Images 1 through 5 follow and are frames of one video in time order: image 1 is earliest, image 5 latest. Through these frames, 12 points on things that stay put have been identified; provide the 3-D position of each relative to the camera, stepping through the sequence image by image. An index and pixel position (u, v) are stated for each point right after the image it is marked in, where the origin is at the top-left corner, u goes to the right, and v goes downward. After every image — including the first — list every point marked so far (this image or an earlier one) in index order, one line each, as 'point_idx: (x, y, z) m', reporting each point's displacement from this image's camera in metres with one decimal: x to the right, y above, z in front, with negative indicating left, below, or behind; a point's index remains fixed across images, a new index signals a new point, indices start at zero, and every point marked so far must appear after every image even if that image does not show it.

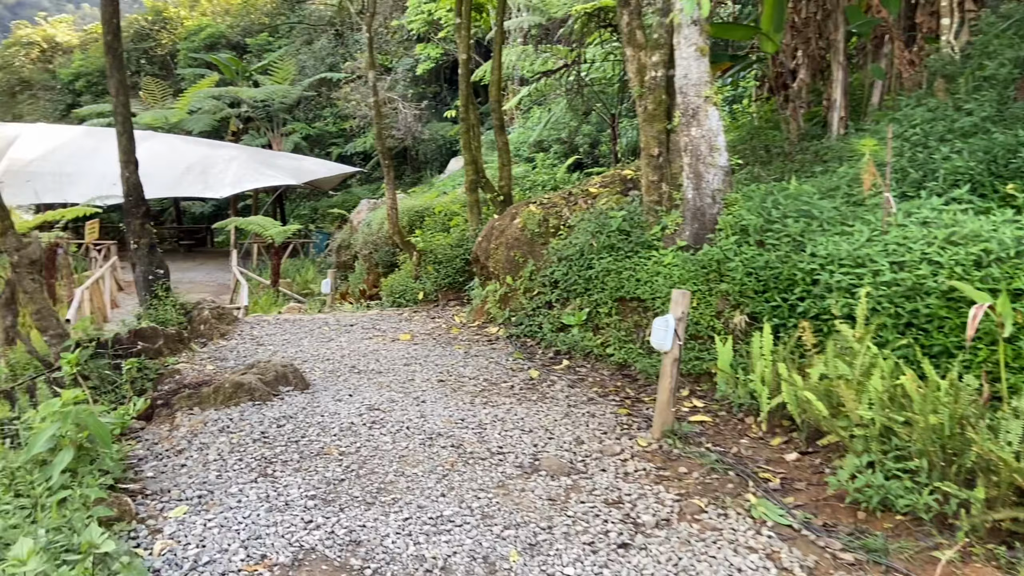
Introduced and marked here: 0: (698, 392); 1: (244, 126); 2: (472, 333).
0: (+0.7, -0.4, +3.2) m
1: (-5.6, +3.4, +16.9) m
2: (-0.2, -0.2, +4.3) m
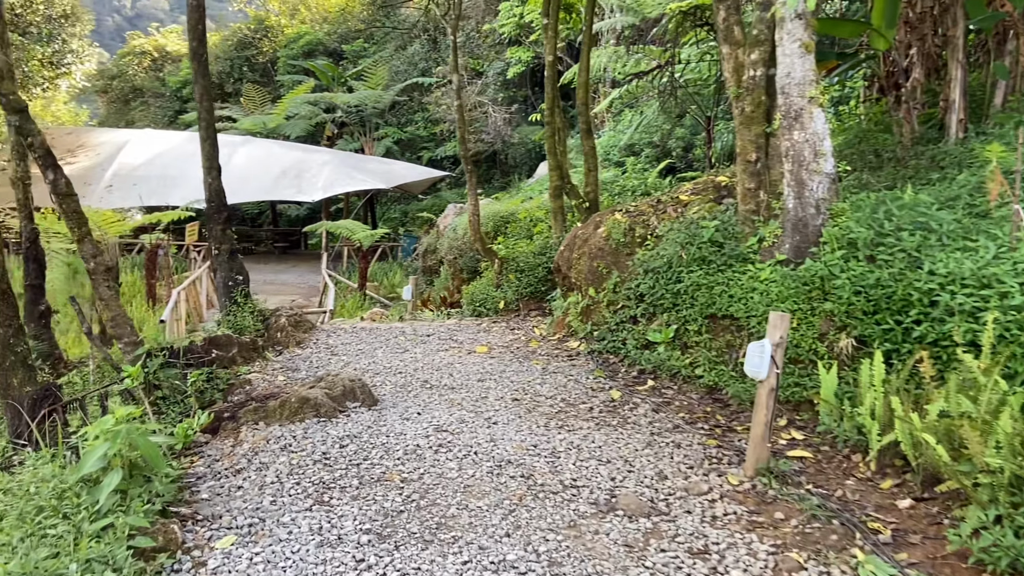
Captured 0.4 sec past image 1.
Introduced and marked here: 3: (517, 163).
0: (+1.0, -0.5, +2.9) m
1: (-3.7, +3.3, +17.3) m
2: (+0.2, -0.3, +4.1) m
3: (+0.1, +2.3, +14.7) m
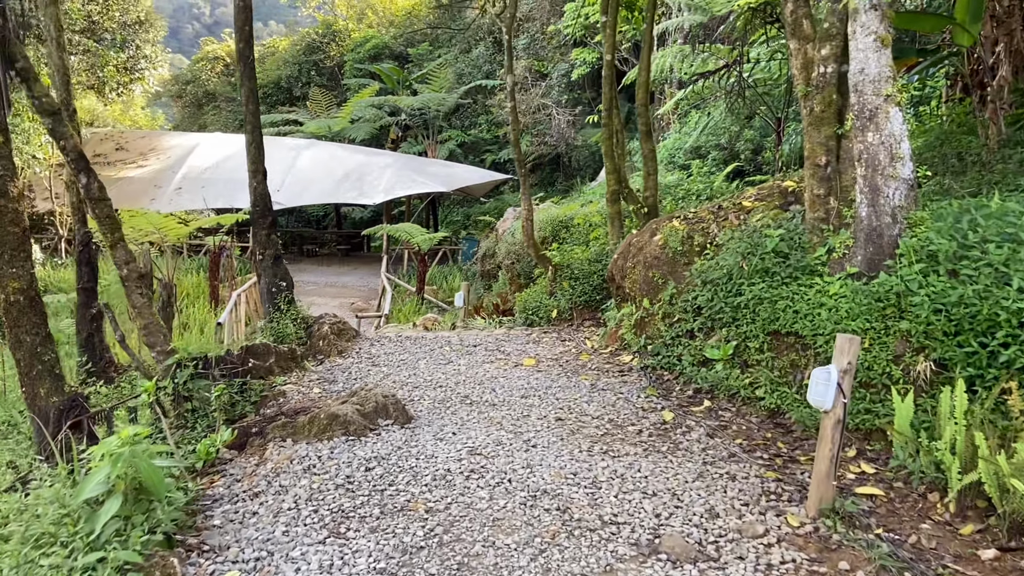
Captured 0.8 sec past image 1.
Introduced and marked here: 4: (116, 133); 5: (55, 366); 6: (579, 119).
0: (+1.2, -0.5, +2.7) m
1: (-2.3, +3.3, +17.3) m
2: (+0.4, -0.3, +3.9) m
3: (+1.2, +2.2, +14.5) m
4: (-7.4, +2.9, +15.2) m
5: (-1.5, -0.3, +2.6) m
6: (+1.2, +3.0, +14.3) m
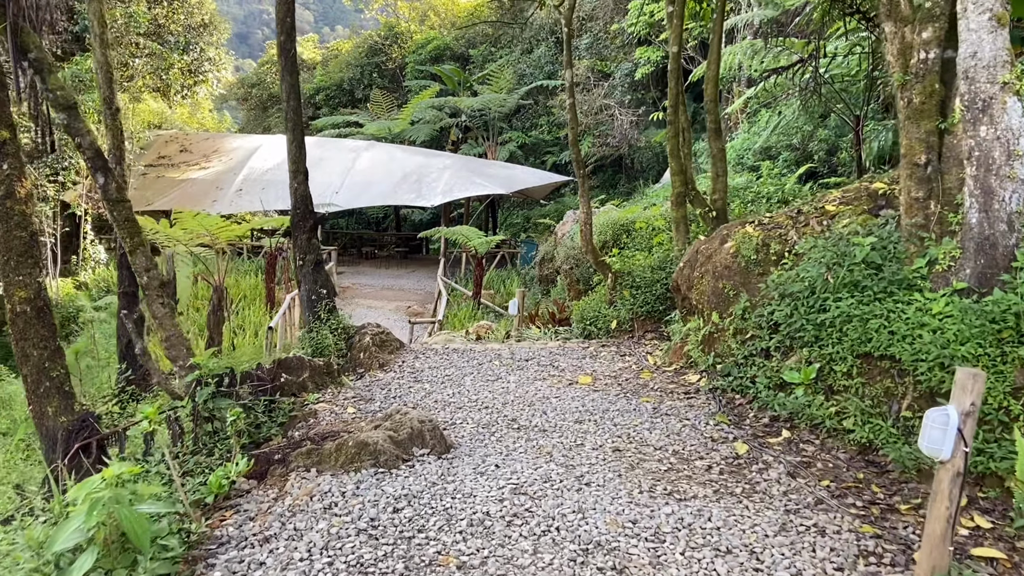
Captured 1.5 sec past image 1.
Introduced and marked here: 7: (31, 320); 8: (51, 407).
0: (+1.3, -0.6, +2.3) m
1: (-1.0, +3.2, +17.2) m
2: (+0.7, -0.4, +3.5) m
3: (+2.3, +2.1, +14.0) m
4: (-6.3, +2.9, +15.4) m
5: (-1.3, -0.3, +2.4) m
6: (+2.2, +2.9, +13.9) m
7: (-1.4, -0.1, +2.4) m
8: (-1.3, -0.3, +2.4) m
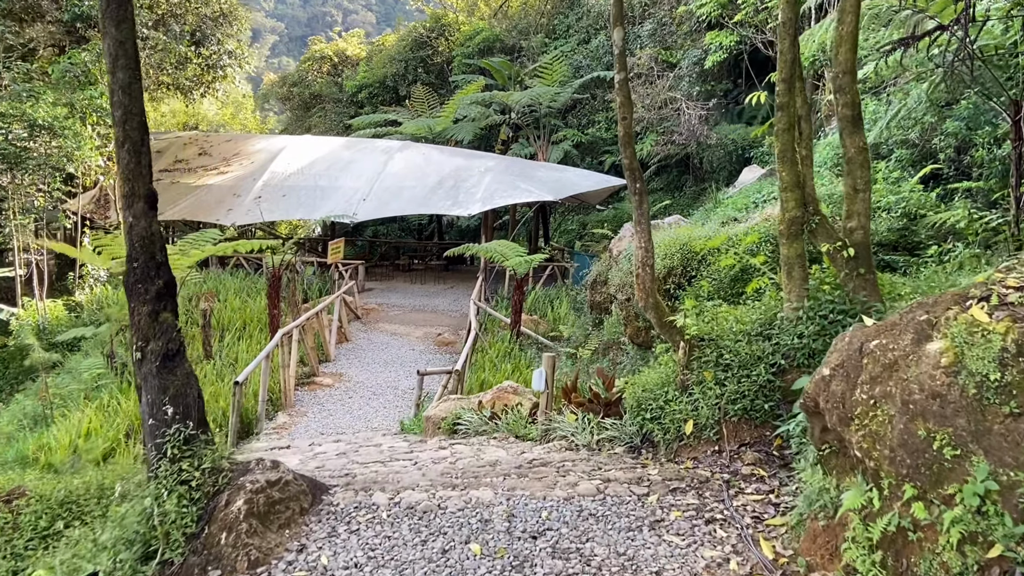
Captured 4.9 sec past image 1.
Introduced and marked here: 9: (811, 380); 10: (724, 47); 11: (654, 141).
0: (+1.2, -0.9, +0.4) m
1: (0.0, +2.9, +15.5) m
2: (+0.6, -0.7, +1.7) m
3: (+3.0, +1.8, +12.1) m
4: (-5.4, +2.6, +14.1) m
5: (-1.4, -0.6, +0.8) m
6: (+3.0, +2.6, +11.9) m
7: (-1.5, -0.4, +0.7) m
8: (-1.5, -0.7, +0.7) m
9: (+0.8, -0.2, +2.2) m
10: (+2.8, +3.2, +10.6) m
11: (+2.1, +2.2, +12.0) m
